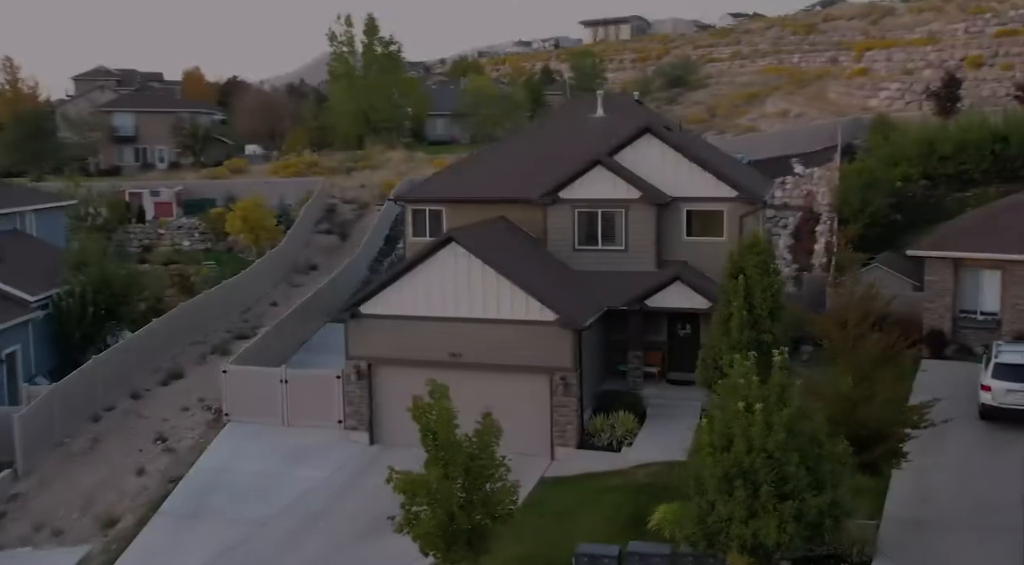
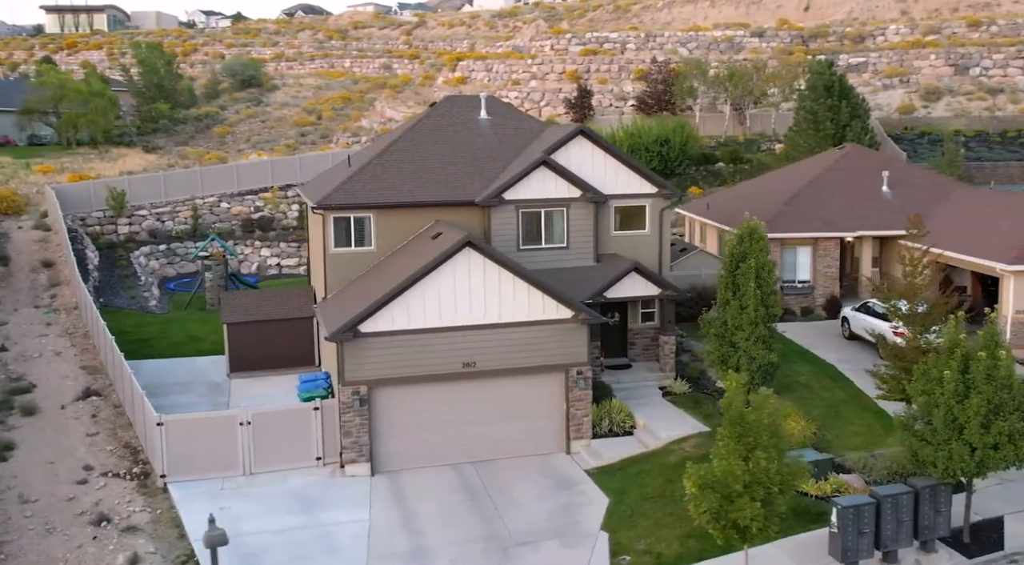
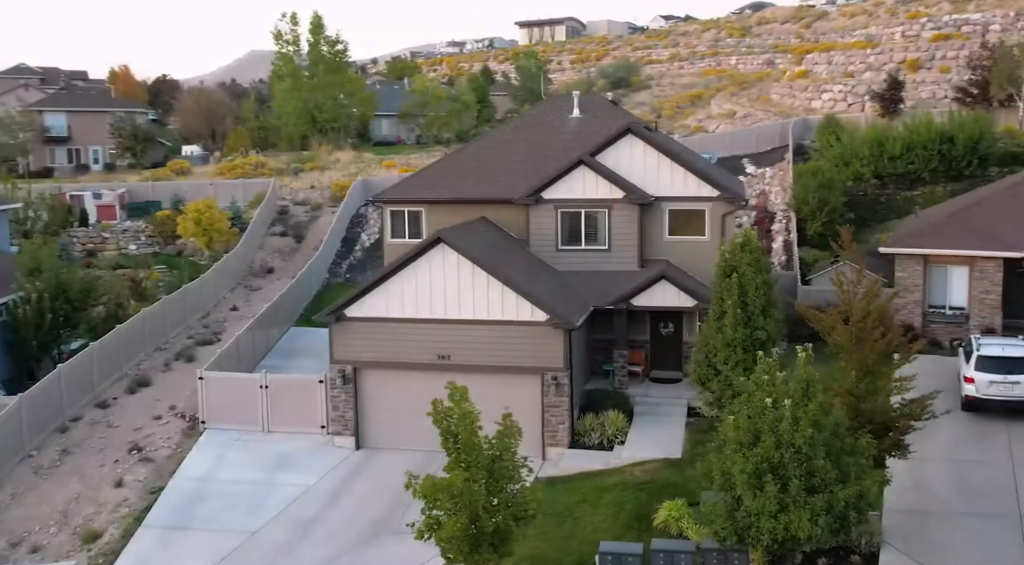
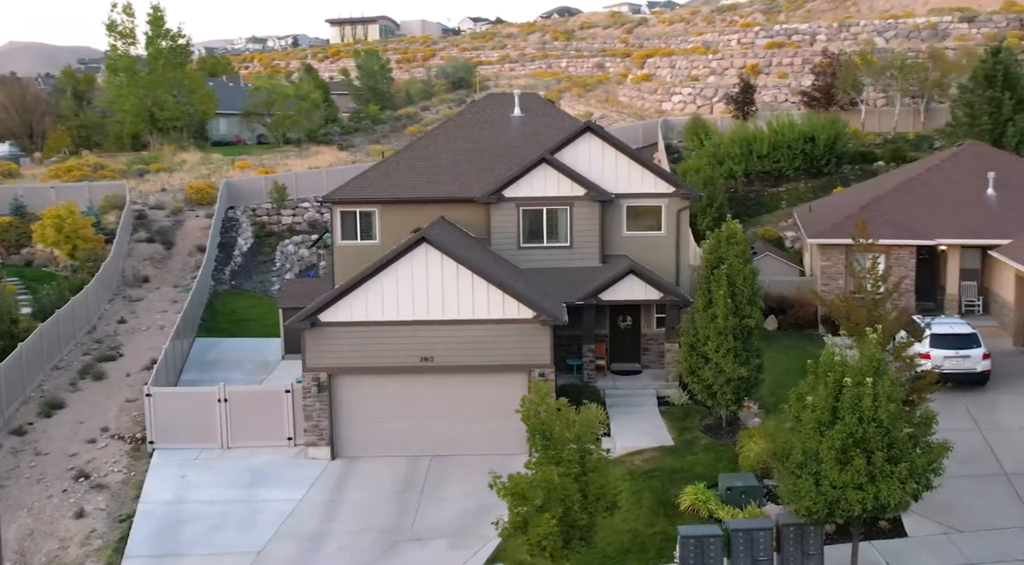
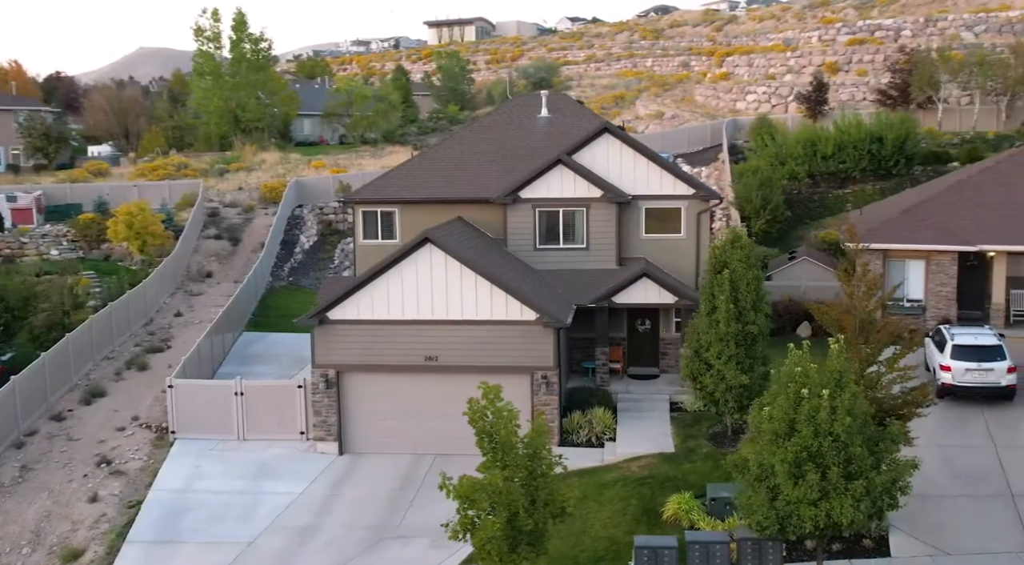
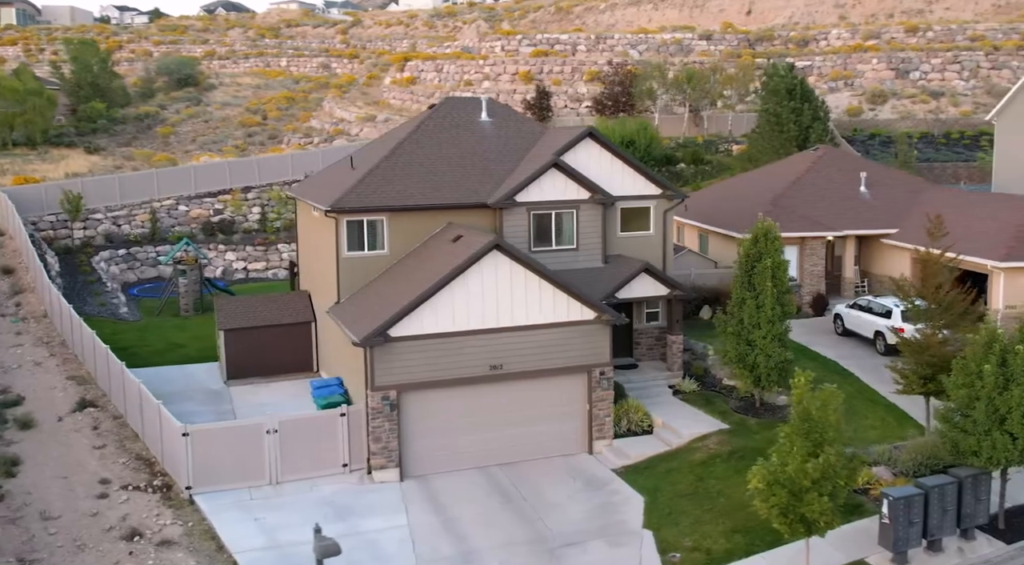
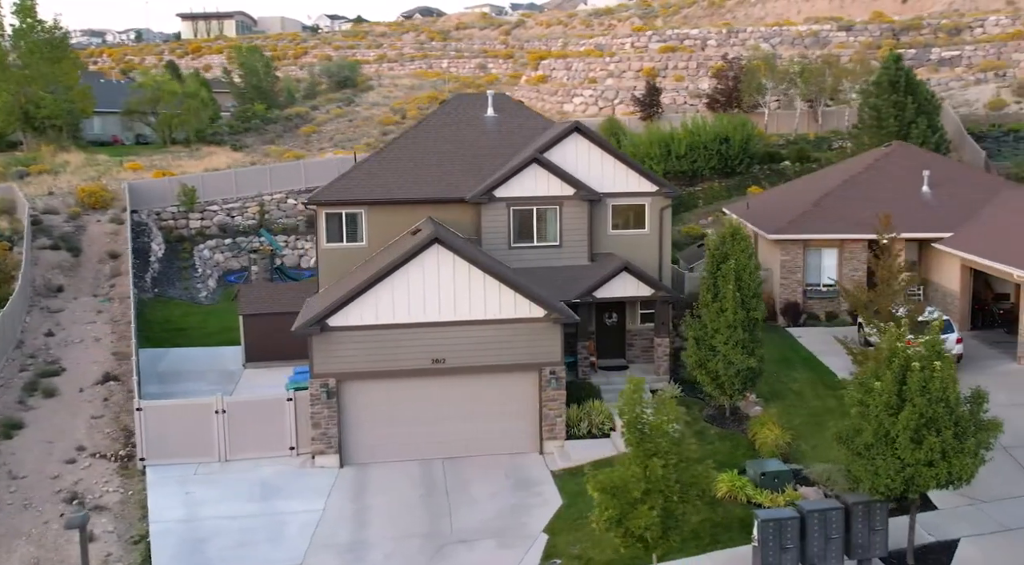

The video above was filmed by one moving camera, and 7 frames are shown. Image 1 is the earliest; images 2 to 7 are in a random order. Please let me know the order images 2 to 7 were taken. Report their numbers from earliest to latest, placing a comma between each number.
3, 5, 4, 7, 2, 6
